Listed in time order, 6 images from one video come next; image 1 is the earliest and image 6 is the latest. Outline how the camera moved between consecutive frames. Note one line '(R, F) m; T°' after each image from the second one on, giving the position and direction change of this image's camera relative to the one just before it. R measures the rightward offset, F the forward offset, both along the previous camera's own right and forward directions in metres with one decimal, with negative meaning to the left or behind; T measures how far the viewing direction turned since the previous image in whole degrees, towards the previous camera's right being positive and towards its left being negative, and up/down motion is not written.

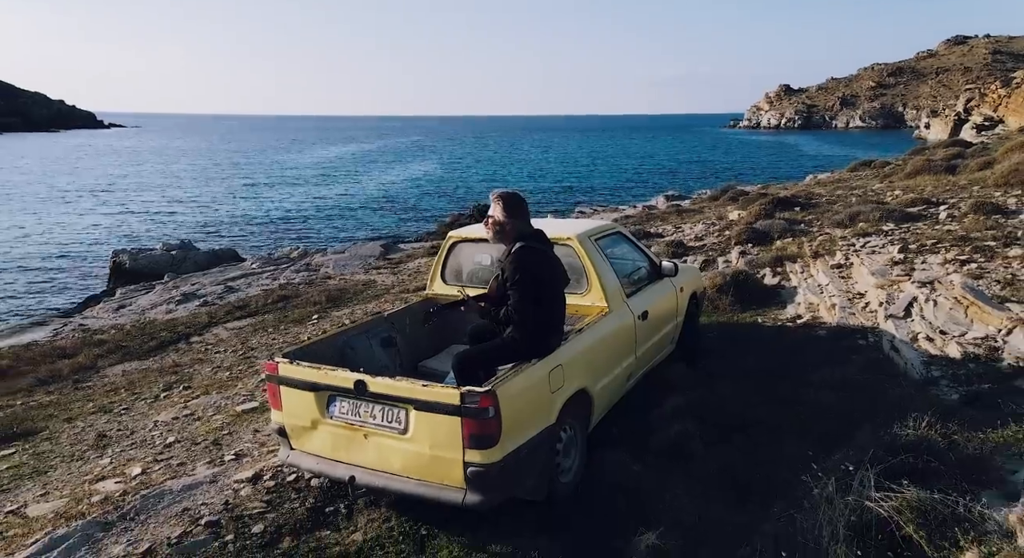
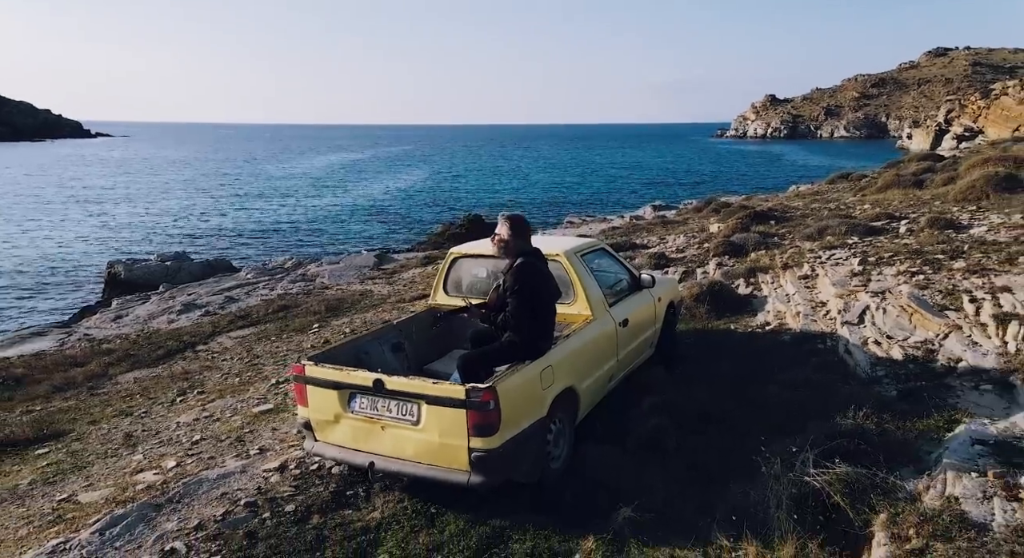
(-0.1, -0.7) m; +1°
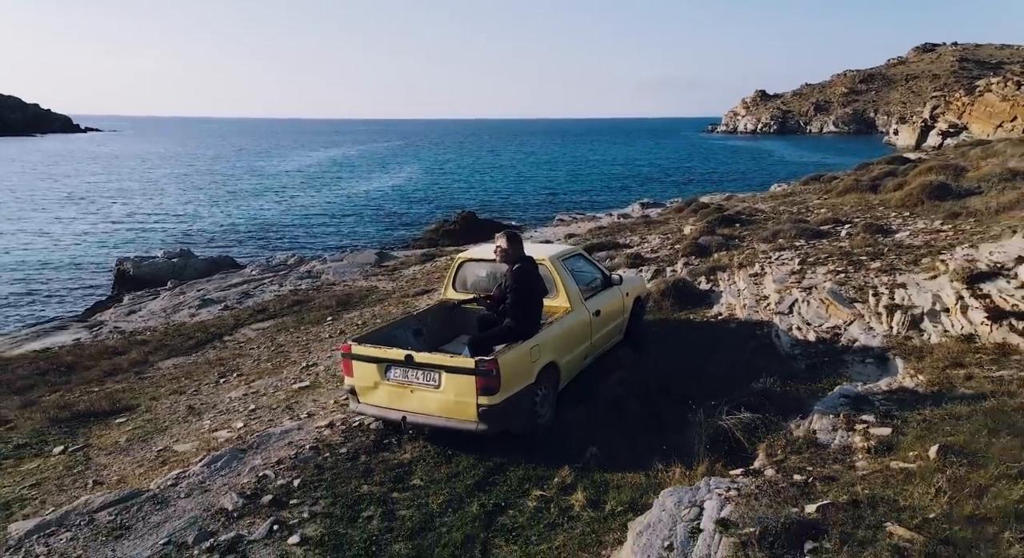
(0.0, -1.7) m; +1°
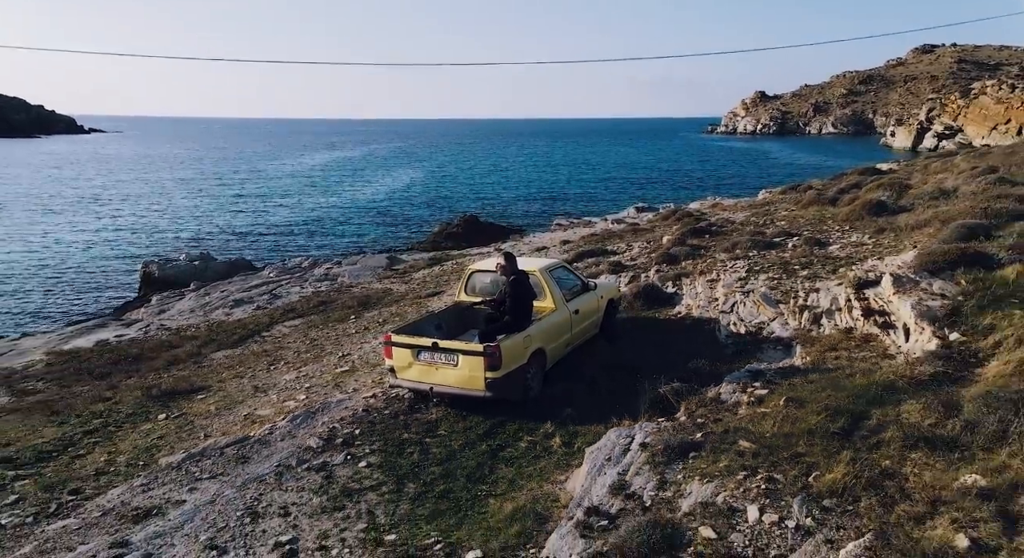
(0.0, -2.5) m; 0°
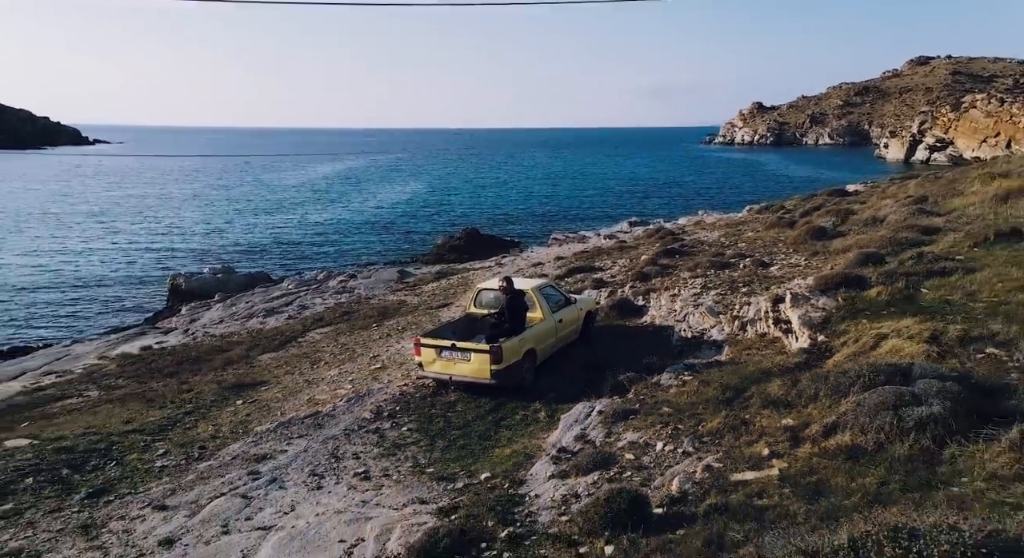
(0.0, -3.2) m; 0°
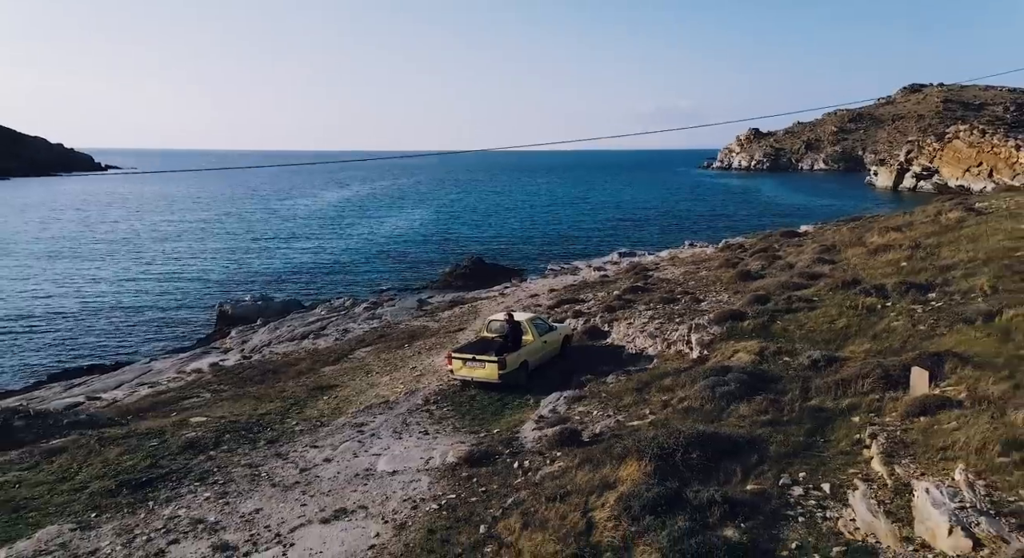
(0.0, -6.5) m; 0°
